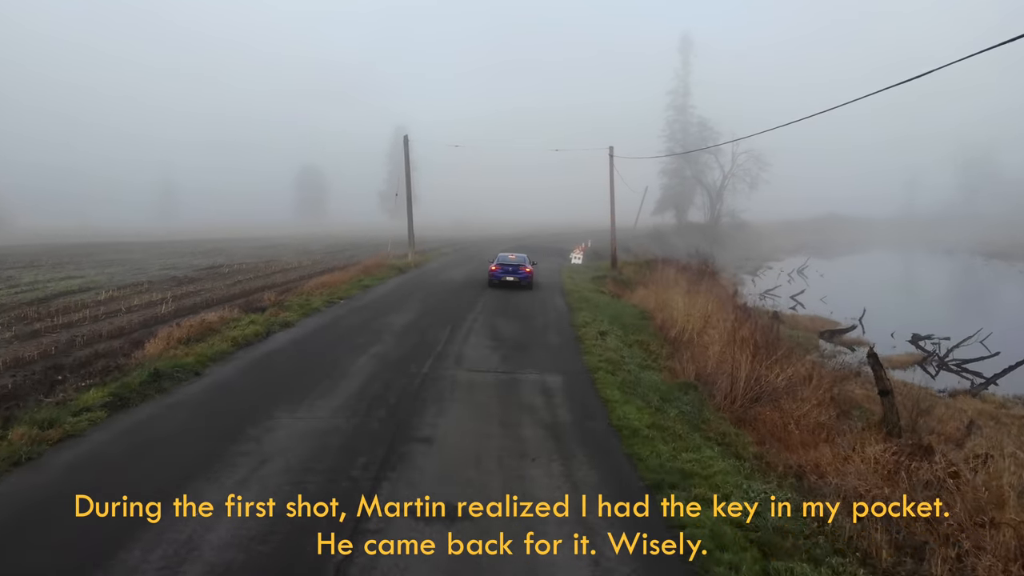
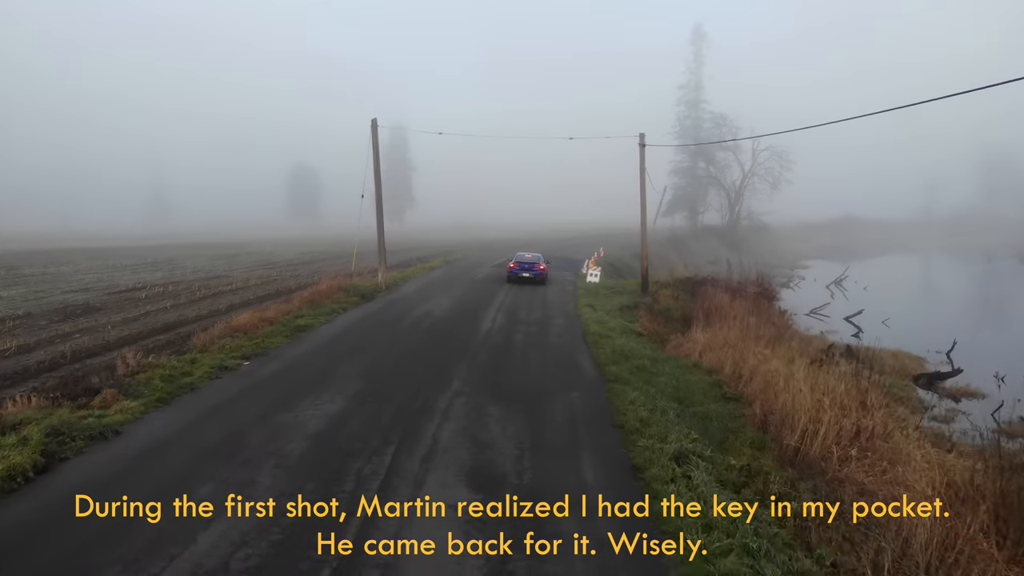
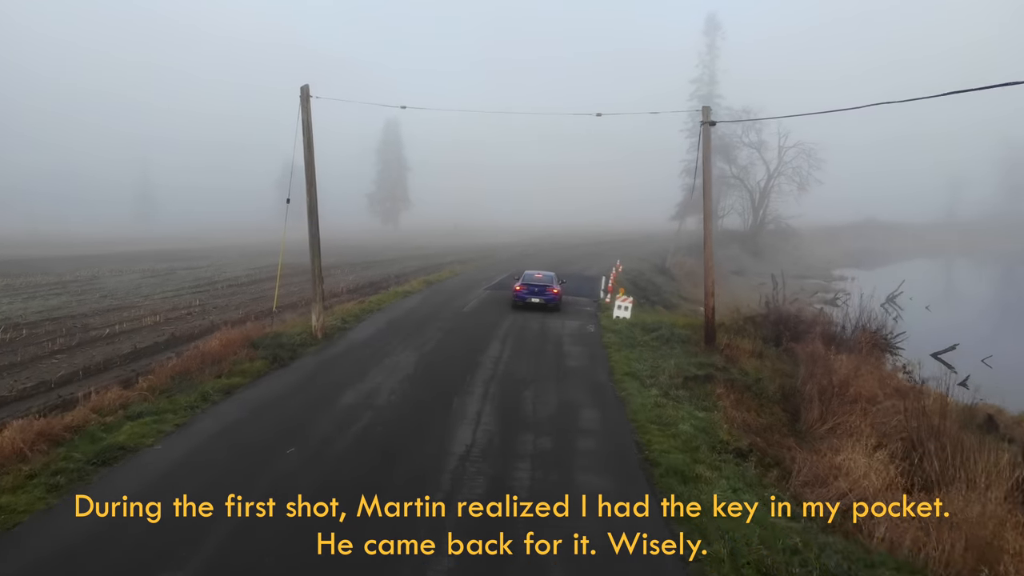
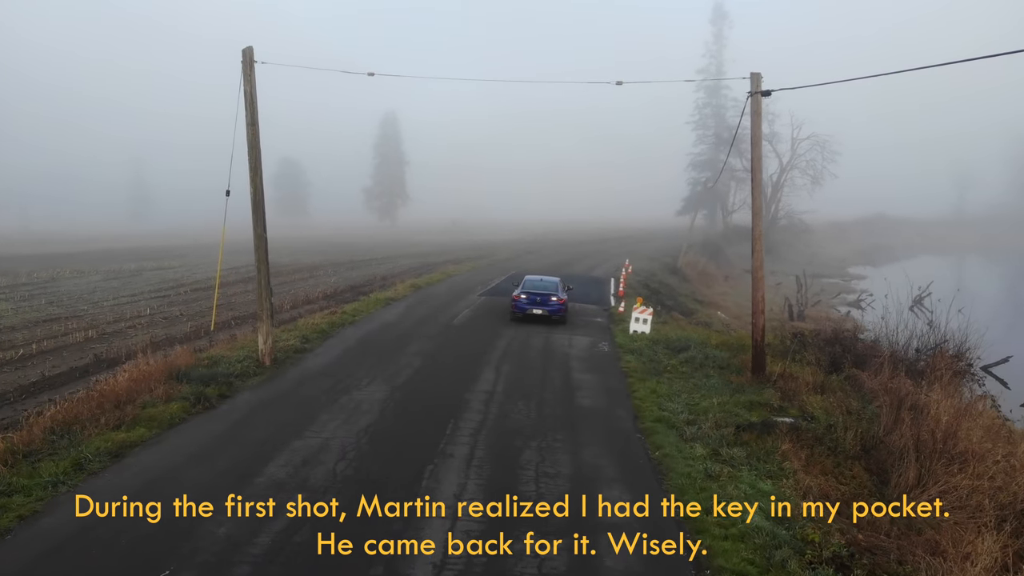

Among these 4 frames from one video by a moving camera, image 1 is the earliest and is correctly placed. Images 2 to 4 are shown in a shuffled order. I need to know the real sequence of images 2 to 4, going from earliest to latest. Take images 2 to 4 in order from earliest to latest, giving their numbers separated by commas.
2, 3, 4
